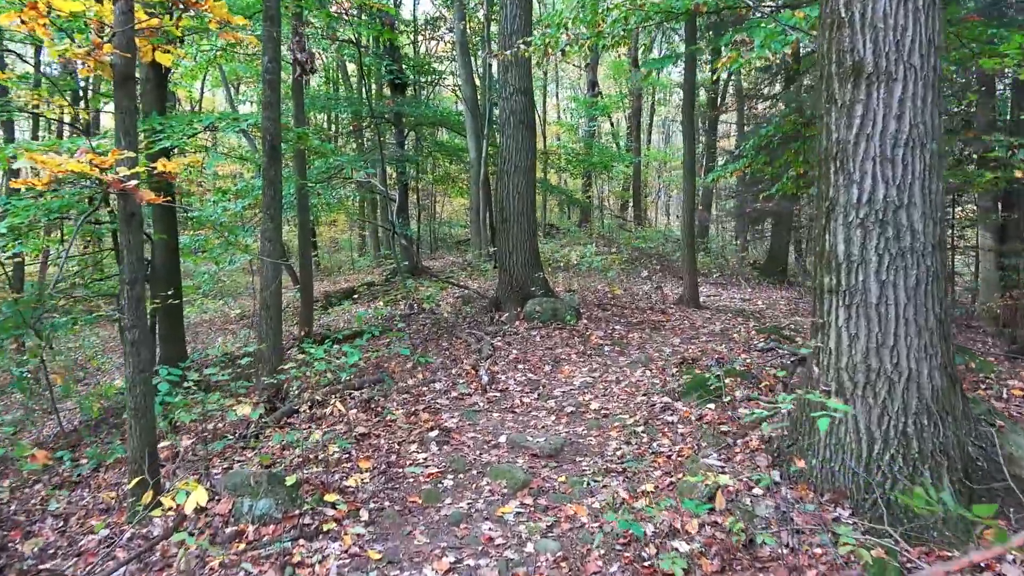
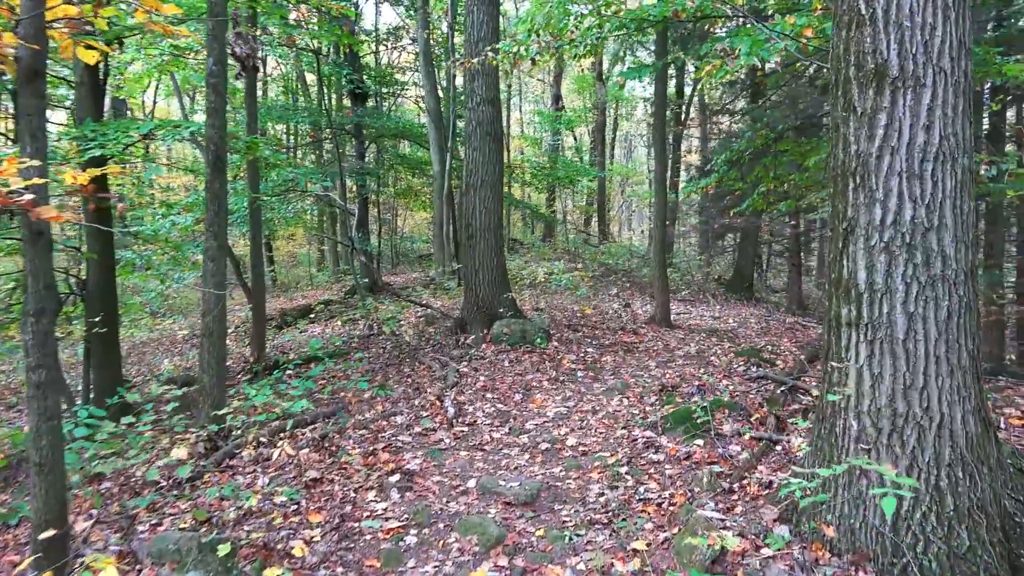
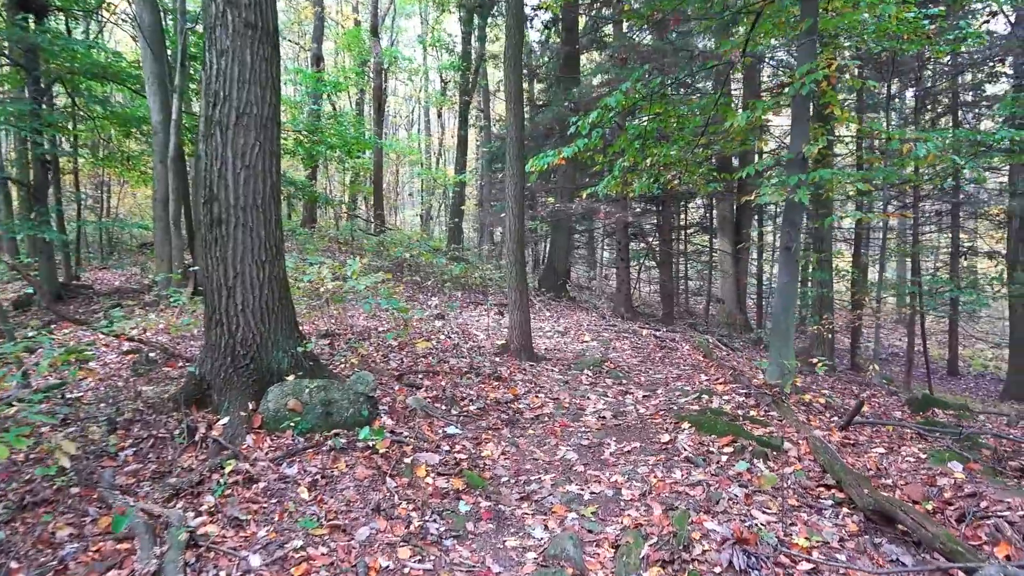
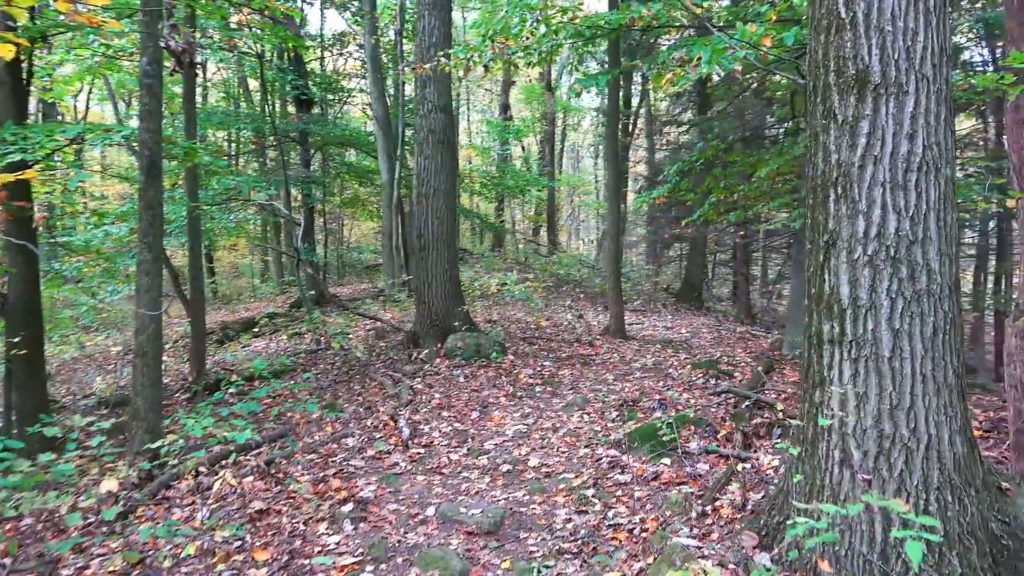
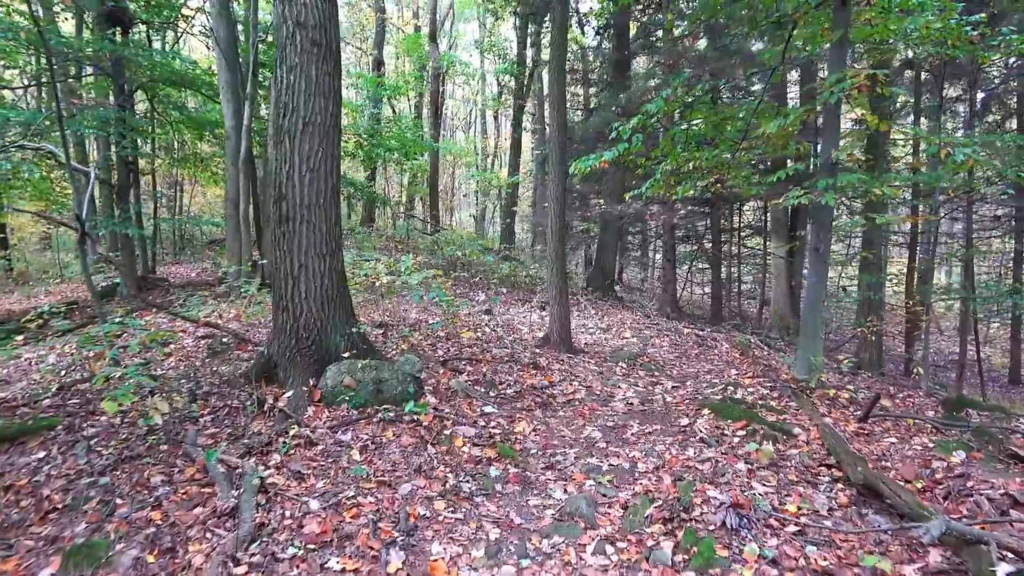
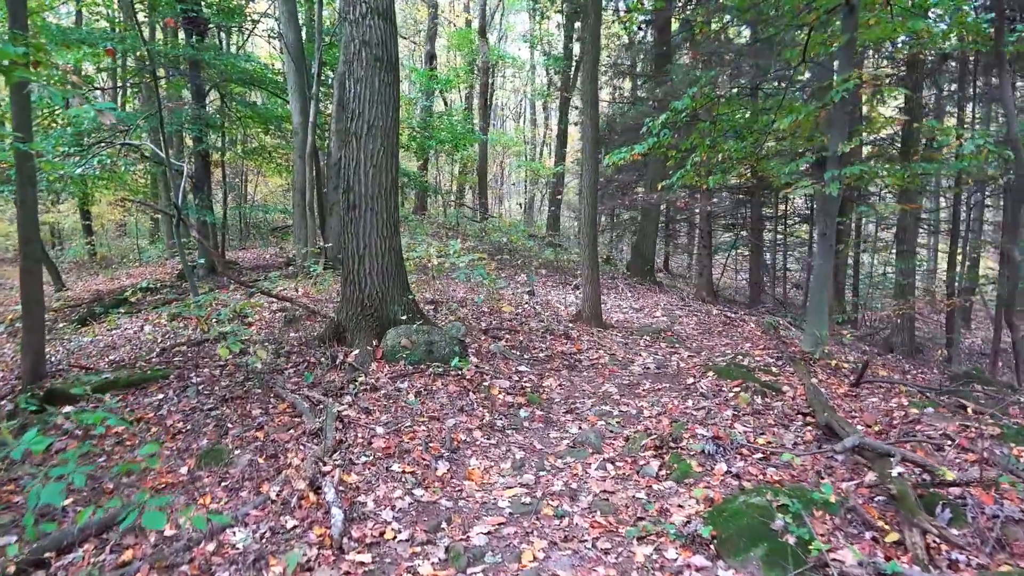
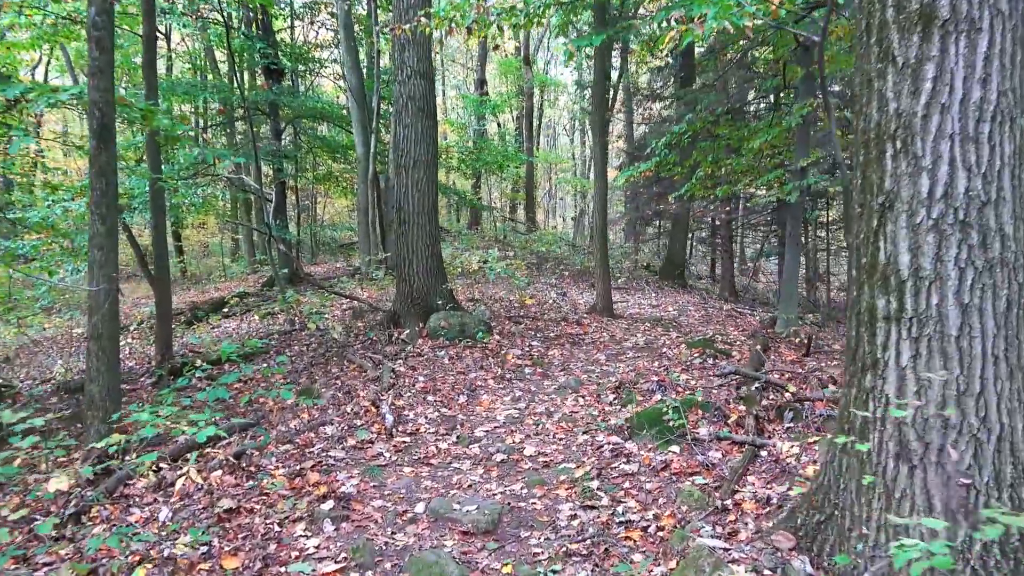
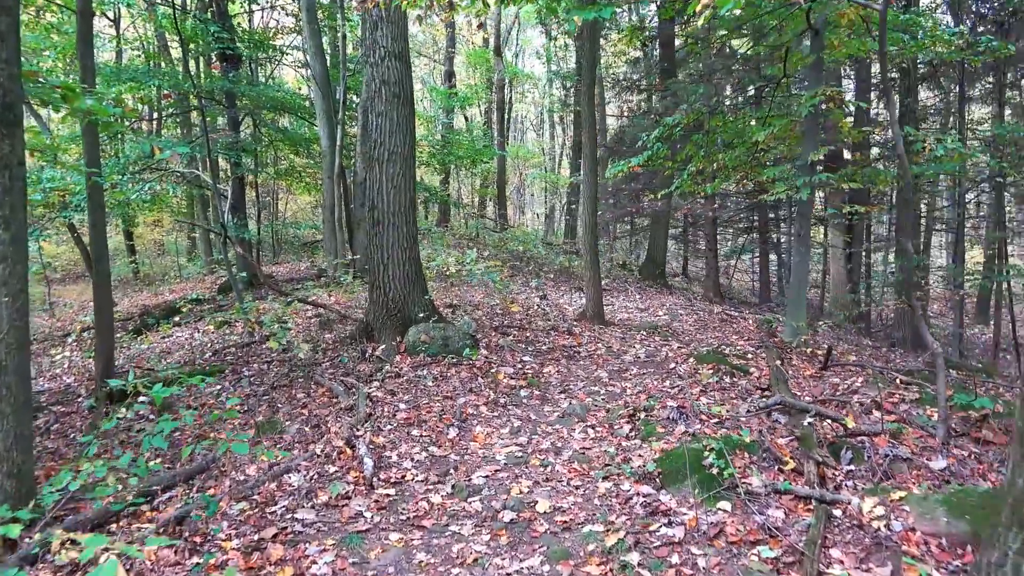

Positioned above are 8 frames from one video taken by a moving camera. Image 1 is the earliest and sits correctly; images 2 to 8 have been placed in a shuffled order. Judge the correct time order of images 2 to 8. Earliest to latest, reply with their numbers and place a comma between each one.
2, 4, 7, 8, 6, 5, 3
